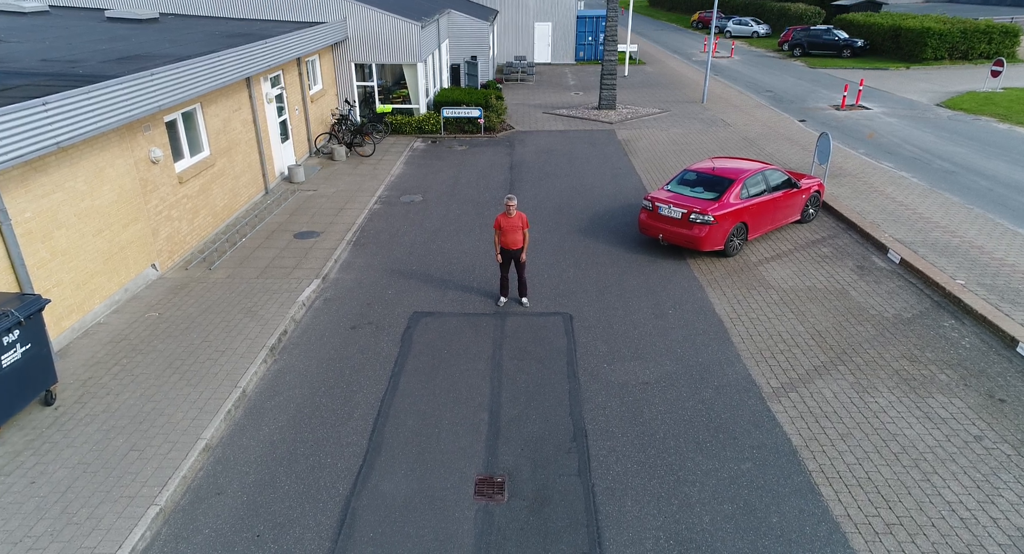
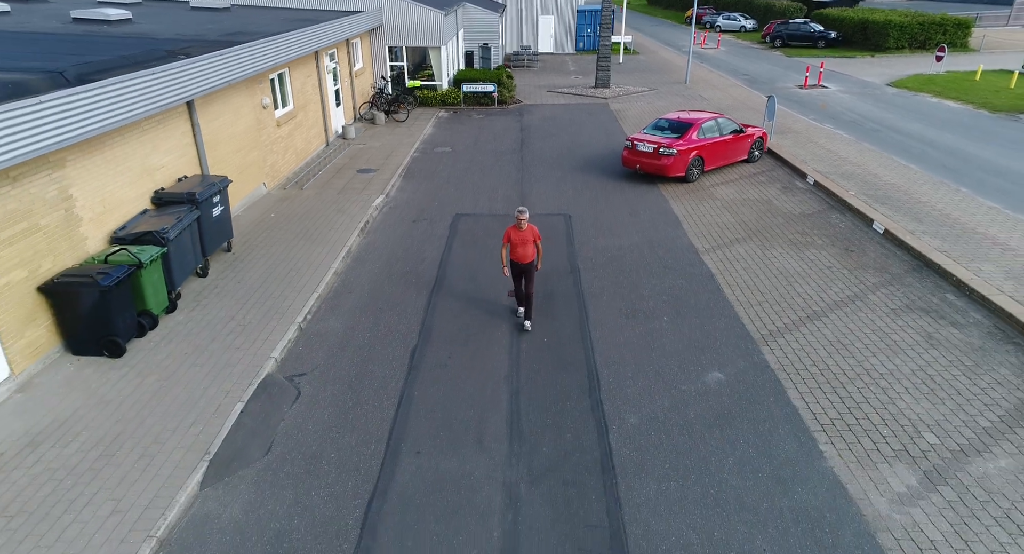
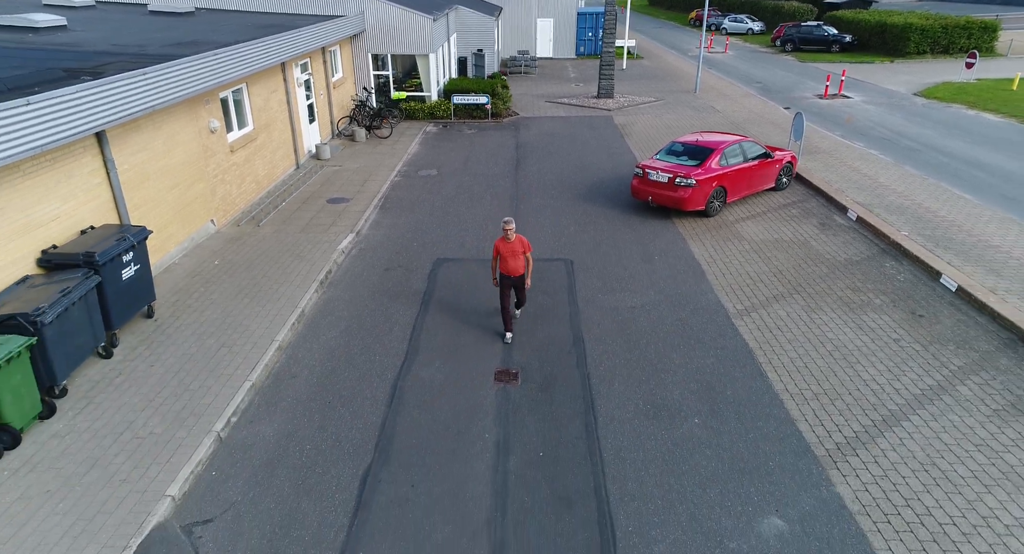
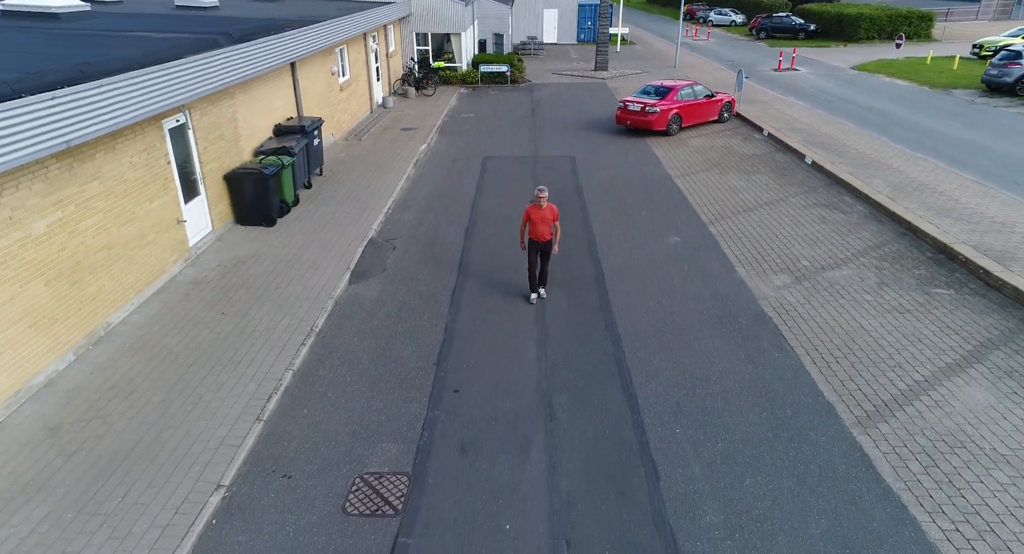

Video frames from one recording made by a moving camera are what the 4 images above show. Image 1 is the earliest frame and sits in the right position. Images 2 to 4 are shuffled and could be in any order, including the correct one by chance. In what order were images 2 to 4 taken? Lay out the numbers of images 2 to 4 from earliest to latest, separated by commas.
3, 2, 4
